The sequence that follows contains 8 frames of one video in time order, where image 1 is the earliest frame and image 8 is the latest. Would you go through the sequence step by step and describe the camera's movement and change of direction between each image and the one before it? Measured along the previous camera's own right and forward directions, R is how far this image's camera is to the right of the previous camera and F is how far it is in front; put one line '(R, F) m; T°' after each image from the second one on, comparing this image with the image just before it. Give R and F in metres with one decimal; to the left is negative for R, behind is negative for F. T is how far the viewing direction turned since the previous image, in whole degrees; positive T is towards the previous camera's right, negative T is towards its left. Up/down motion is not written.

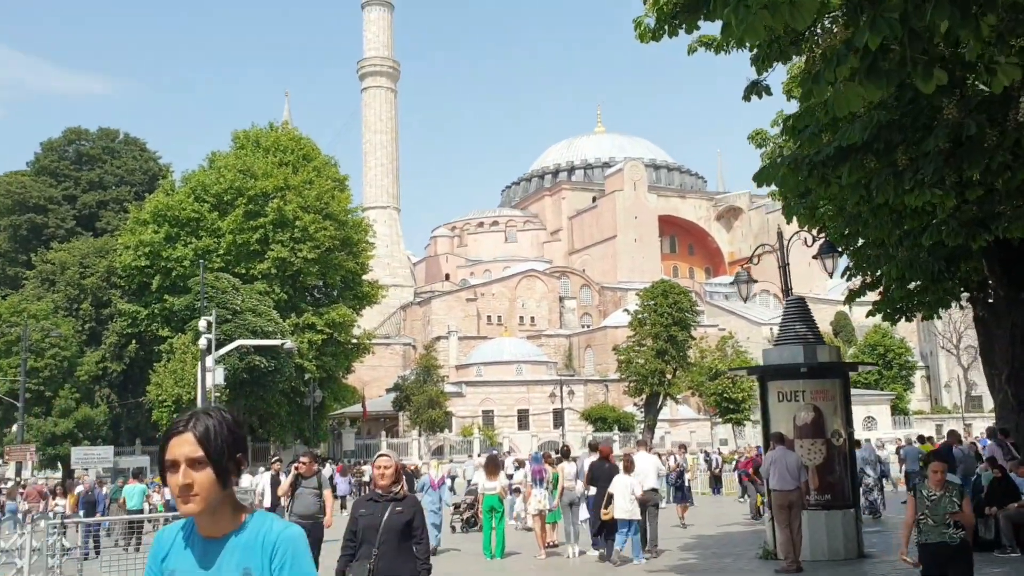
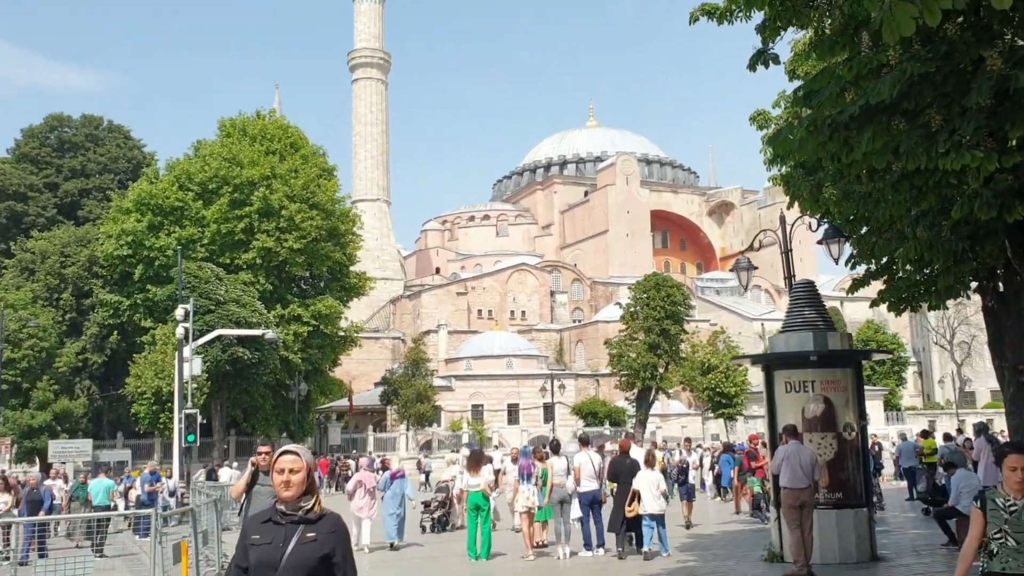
(0.0, +0.7) m; +1°
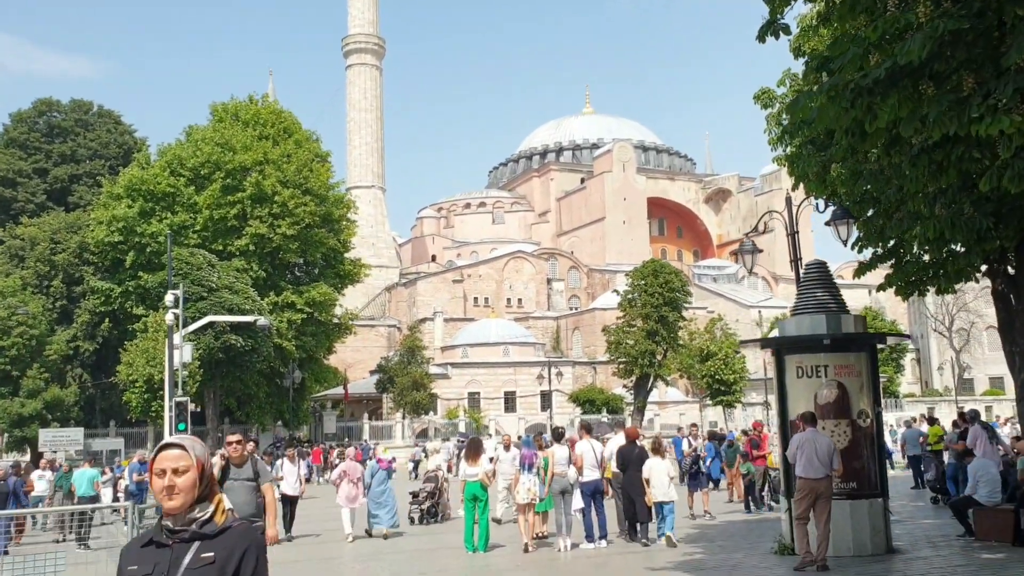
(0.0, +0.4) m; 0°
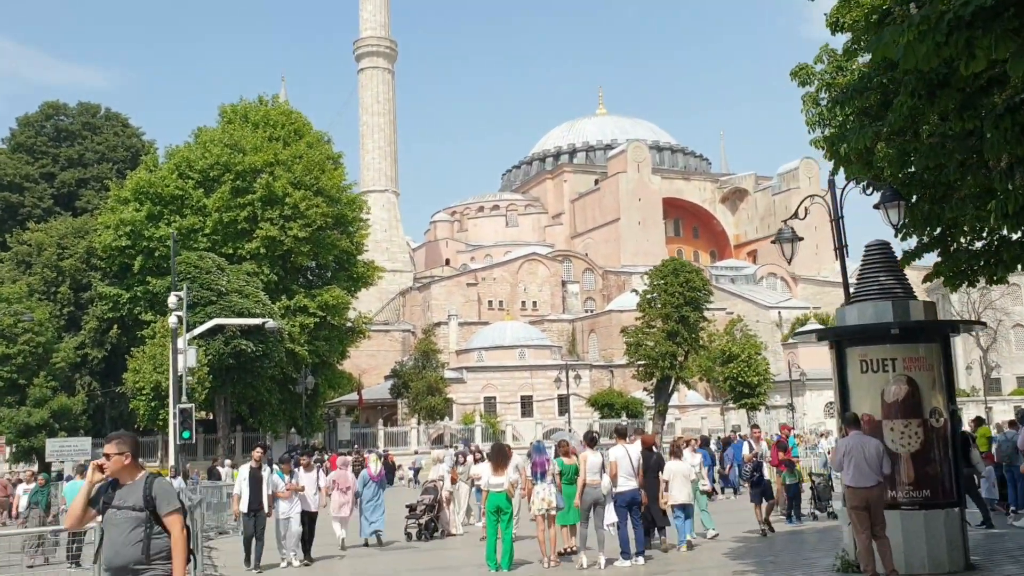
(-0.1, +0.9) m; -1°
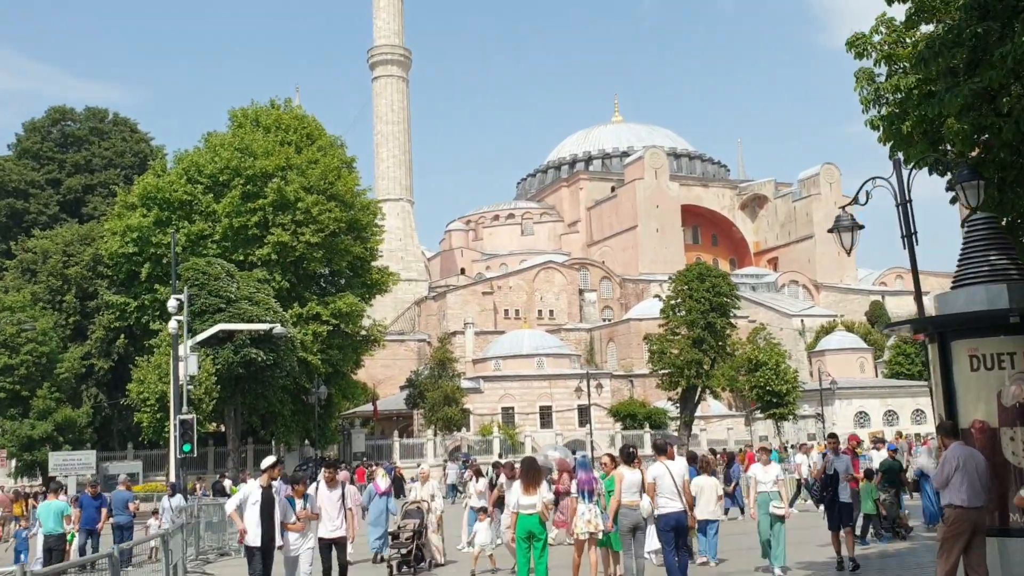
(-0.1, +1.2) m; -1°
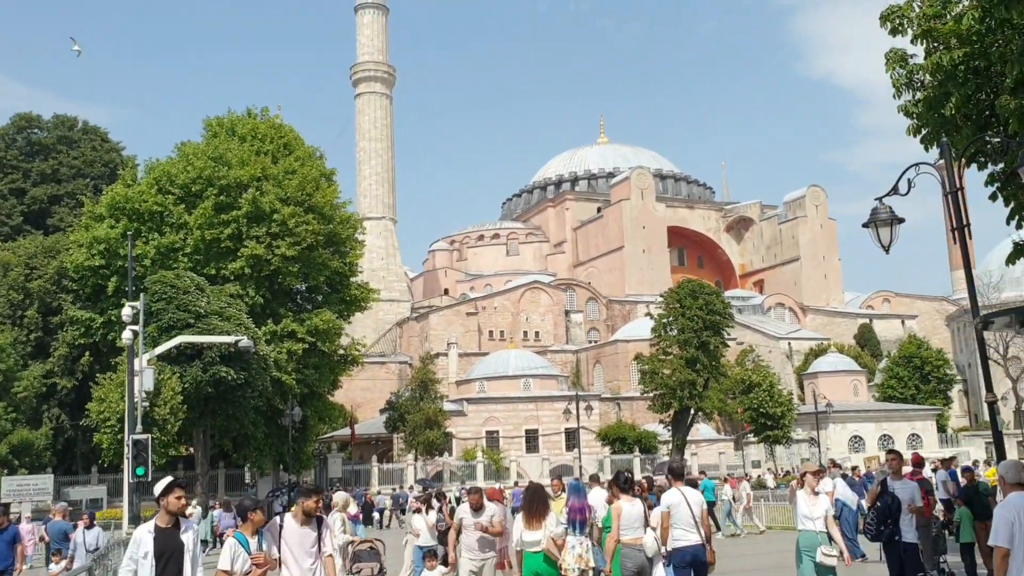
(-0.1, +1.4) m; +1°
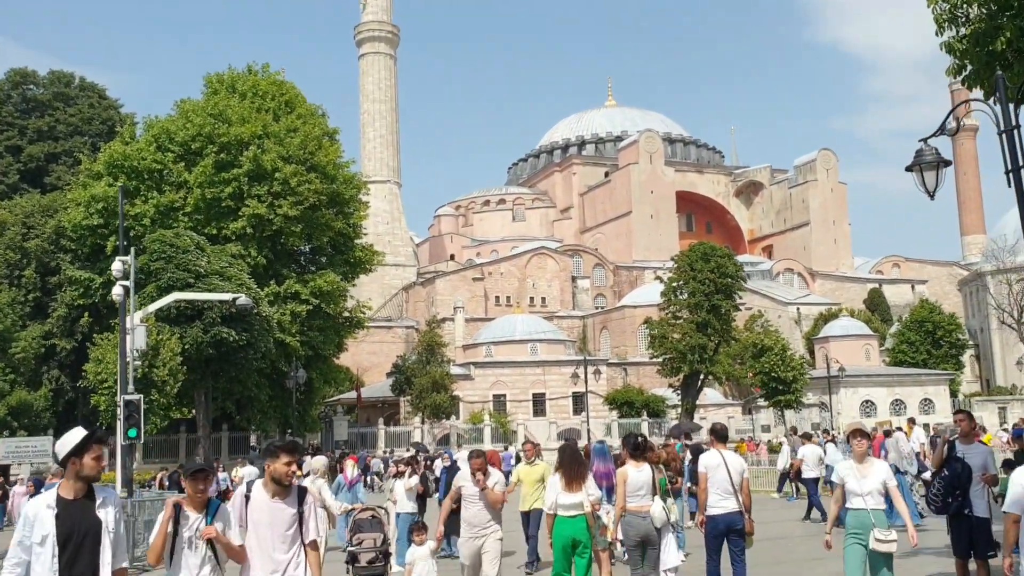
(-0.1, +0.7) m; 0°
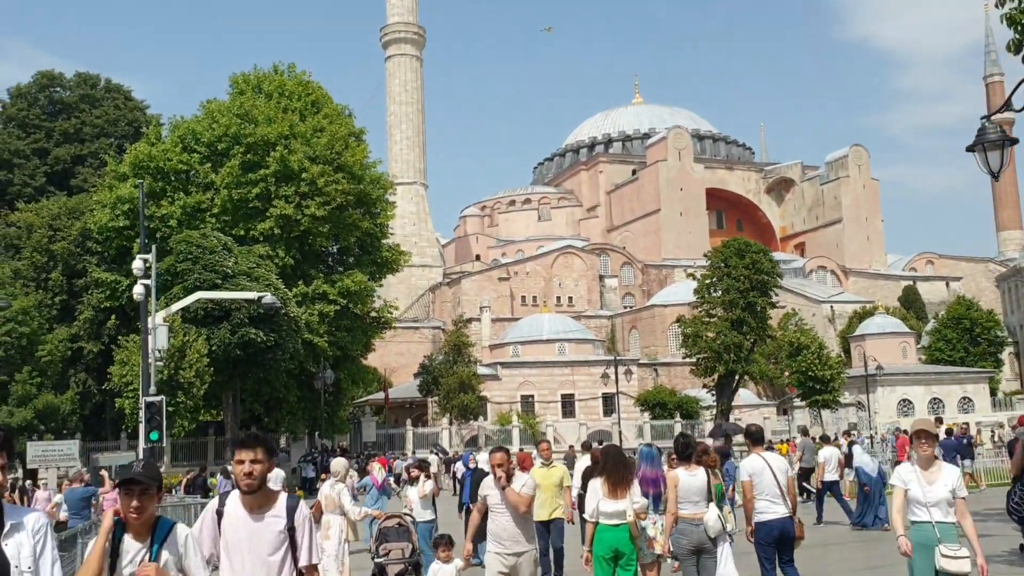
(-0.1, +0.5) m; -2°
